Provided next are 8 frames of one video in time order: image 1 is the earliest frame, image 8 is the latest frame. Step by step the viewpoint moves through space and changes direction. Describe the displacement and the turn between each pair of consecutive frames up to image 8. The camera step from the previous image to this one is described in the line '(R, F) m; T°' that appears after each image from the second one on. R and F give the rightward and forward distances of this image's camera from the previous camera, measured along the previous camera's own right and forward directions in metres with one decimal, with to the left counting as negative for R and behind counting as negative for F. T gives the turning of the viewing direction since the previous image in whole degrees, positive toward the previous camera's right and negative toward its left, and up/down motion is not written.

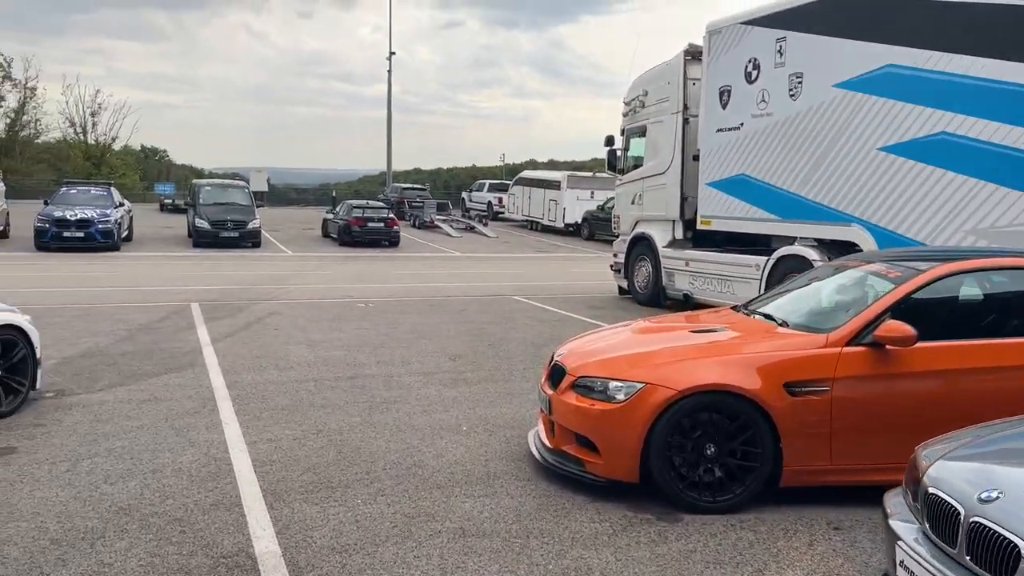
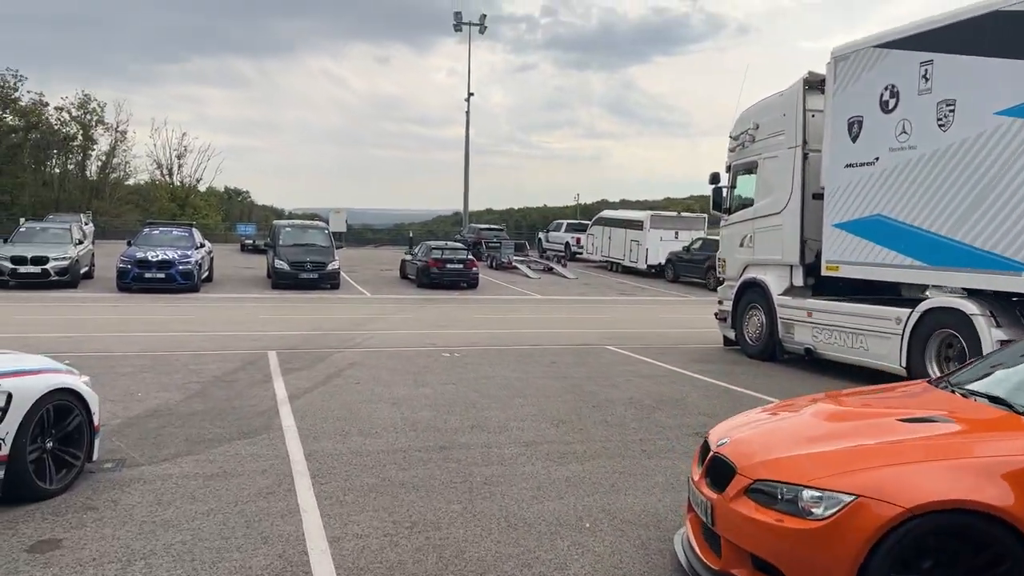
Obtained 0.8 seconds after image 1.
(-0.3, +0.9) m; -5°
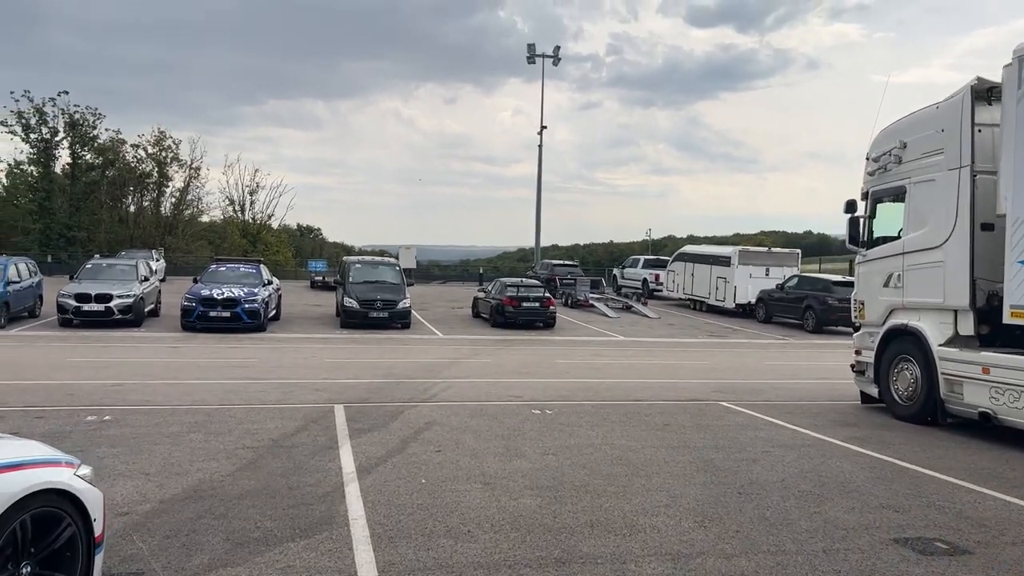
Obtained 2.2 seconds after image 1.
(-0.4, +1.5) m; -4°
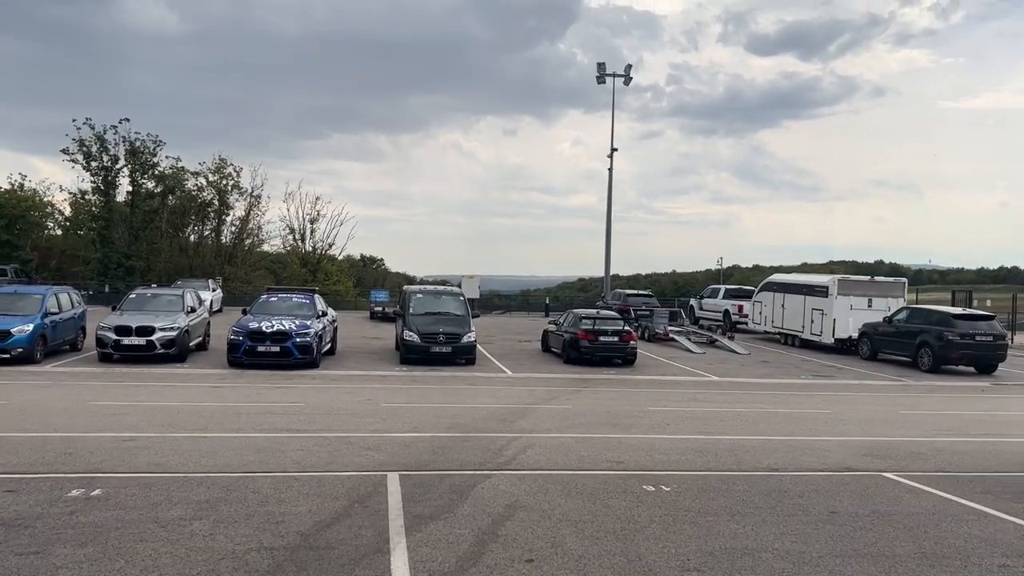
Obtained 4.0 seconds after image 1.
(-0.4, +2.1) m; -4°
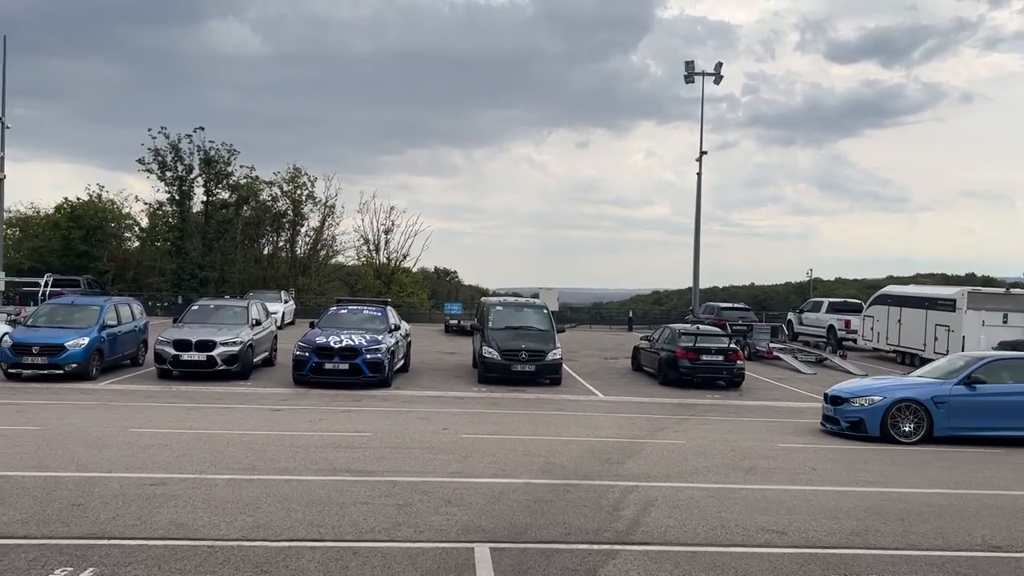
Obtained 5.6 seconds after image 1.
(-0.4, +1.9) m; -5°
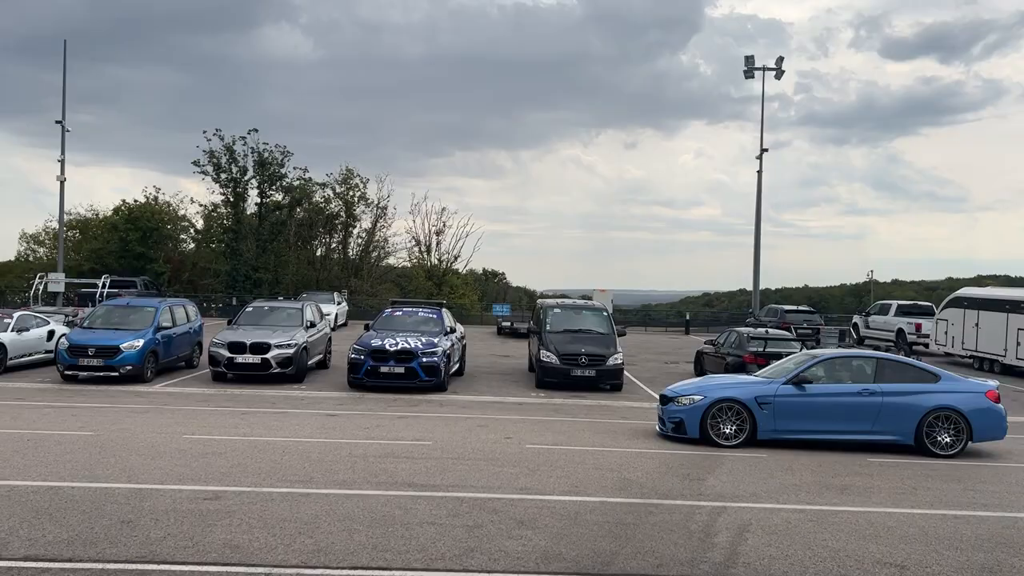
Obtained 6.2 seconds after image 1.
(-0.2, +0.6) m; -3°
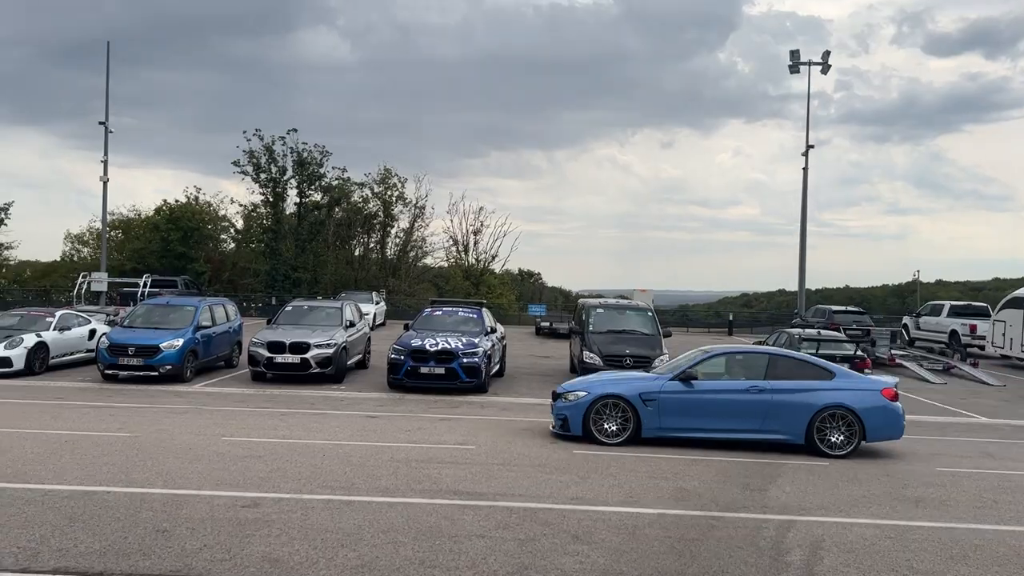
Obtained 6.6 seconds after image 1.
(-0.1, +0.4) m; -2°
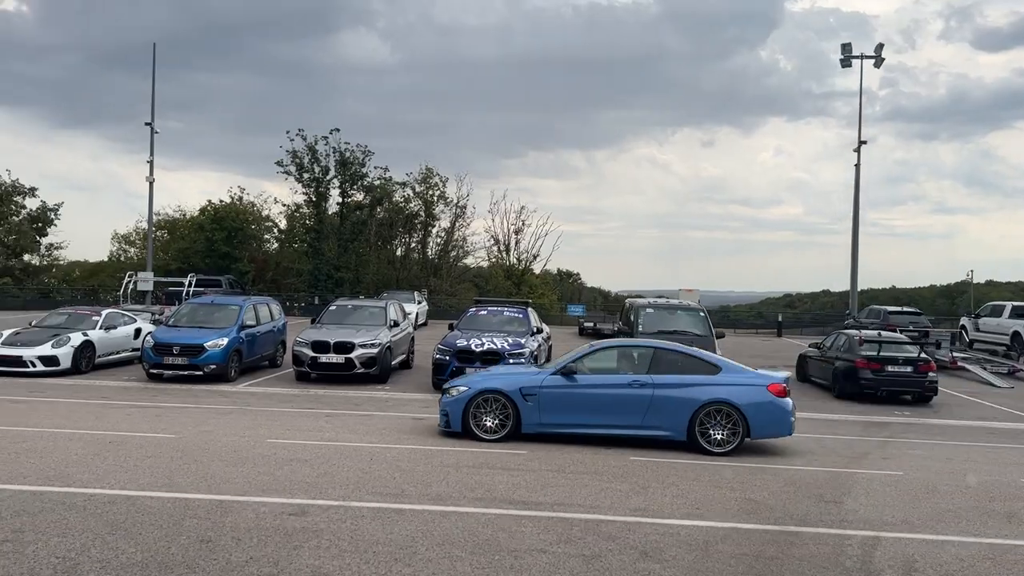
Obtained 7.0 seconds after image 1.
(-0.2, +0.4) m; -3°
